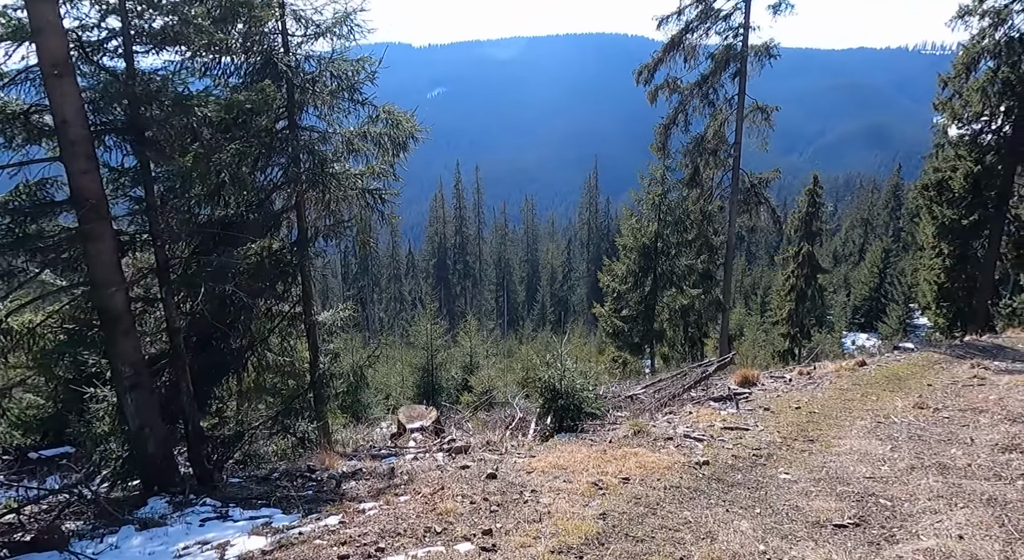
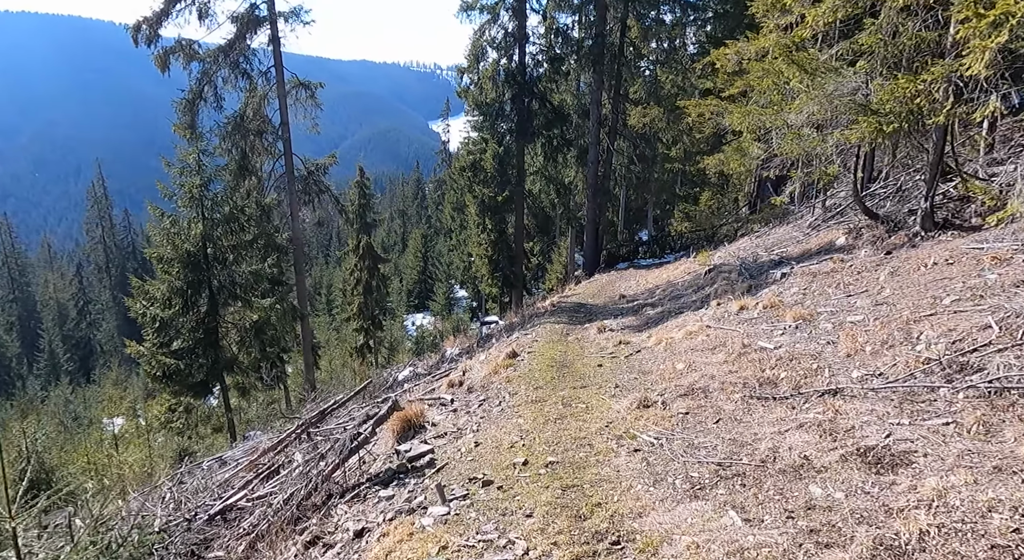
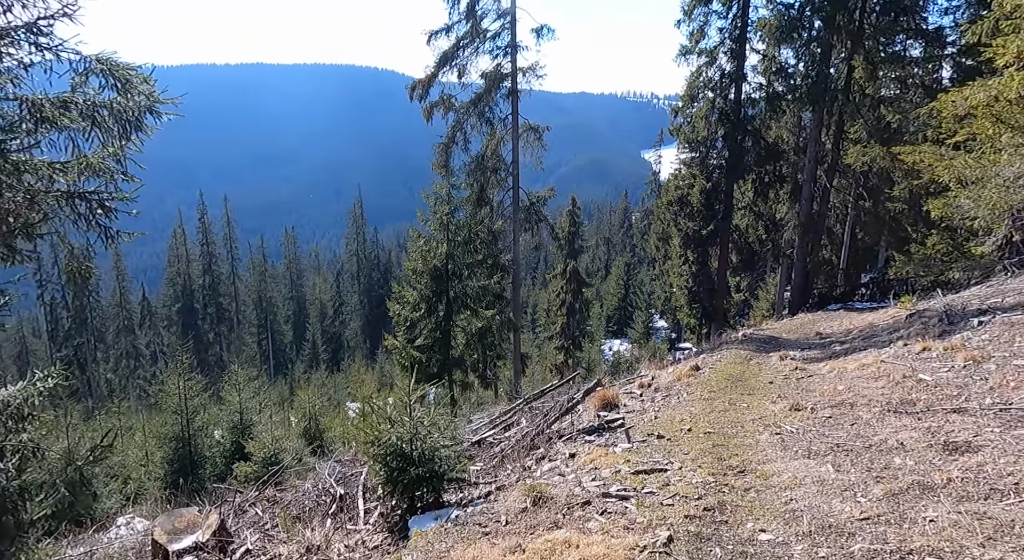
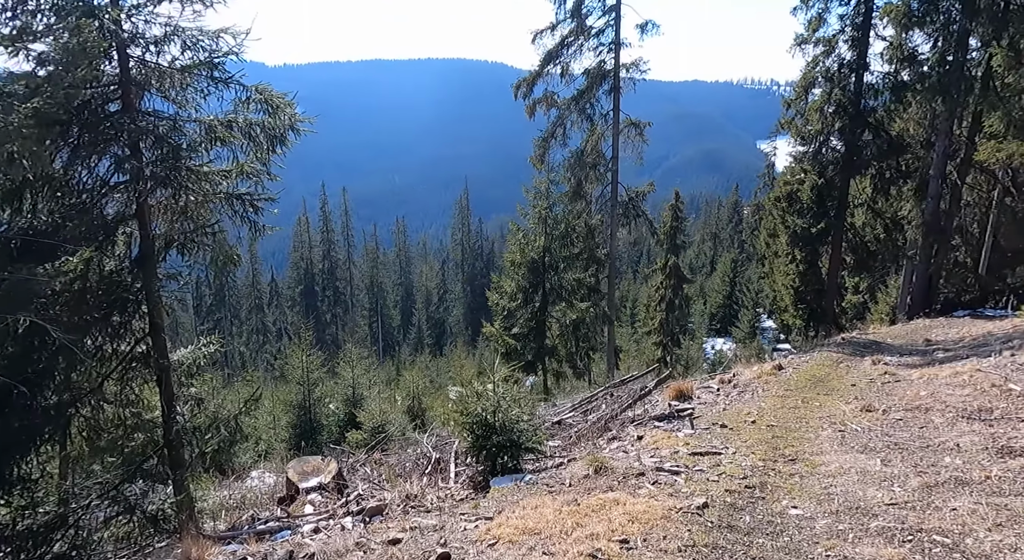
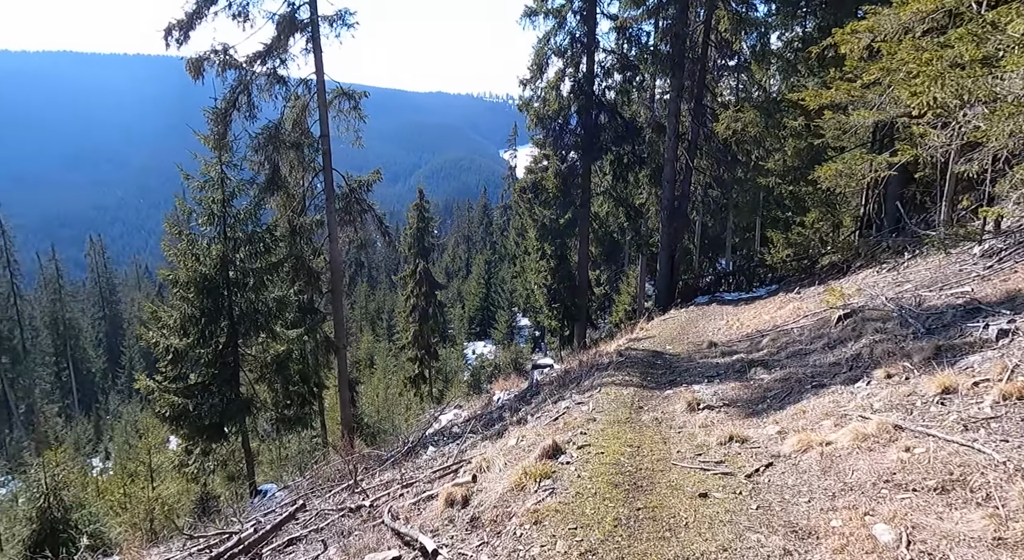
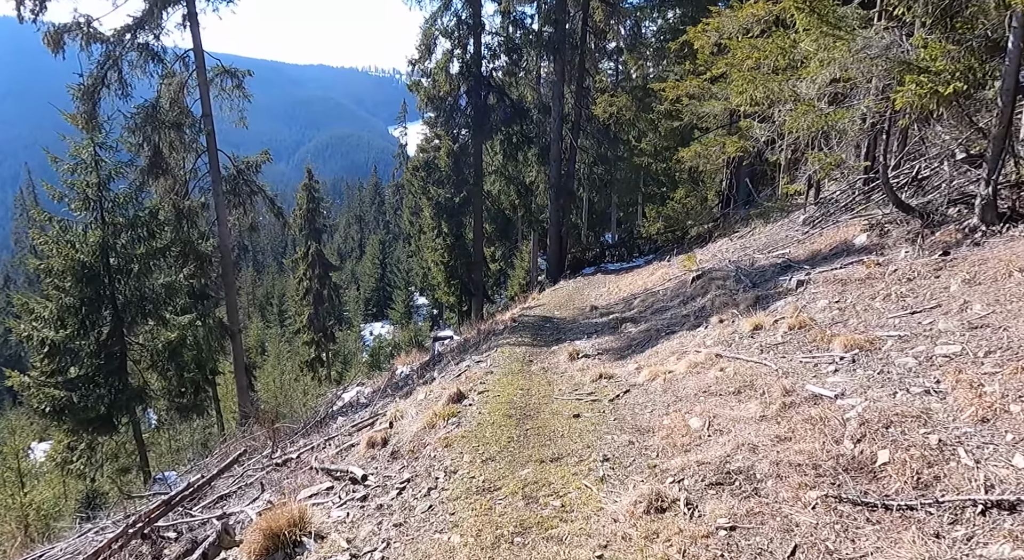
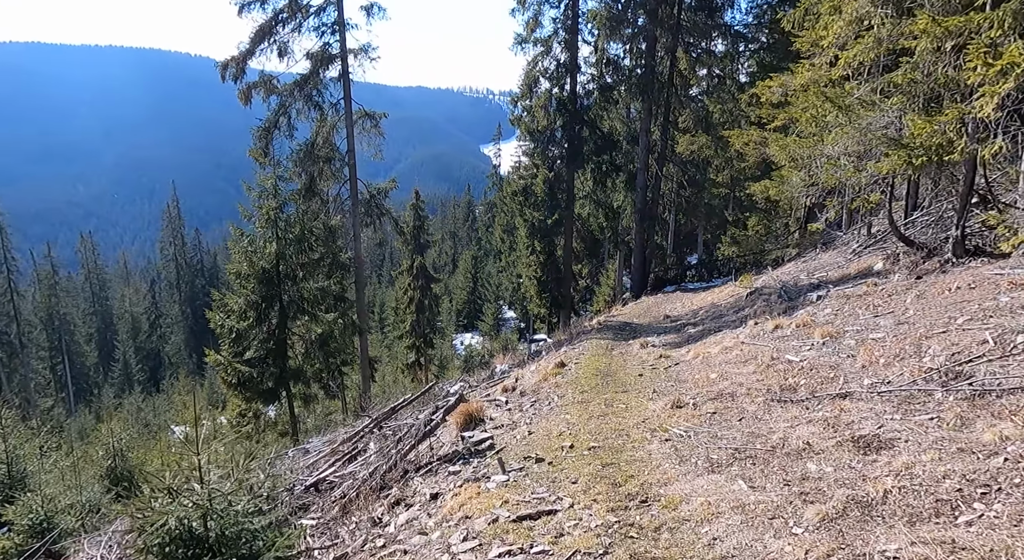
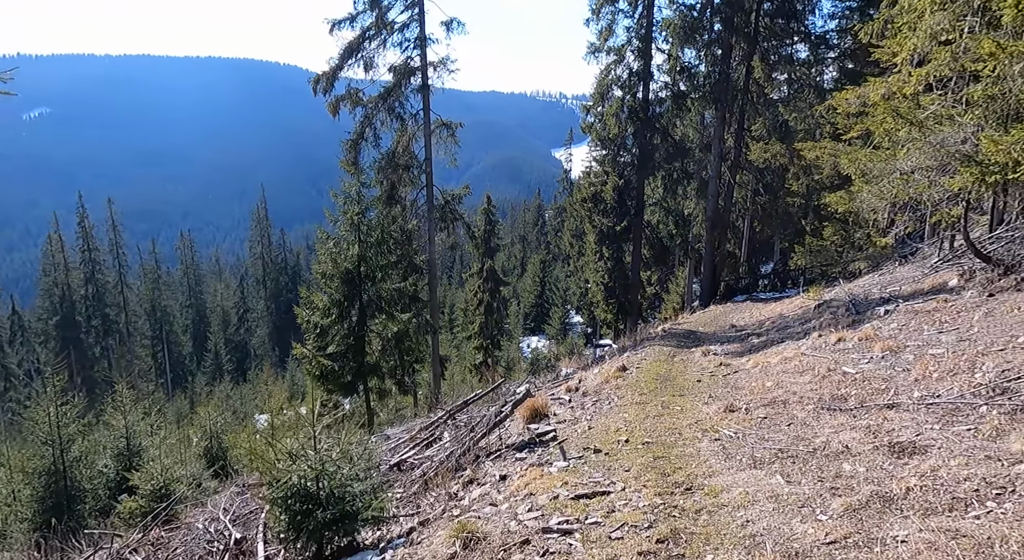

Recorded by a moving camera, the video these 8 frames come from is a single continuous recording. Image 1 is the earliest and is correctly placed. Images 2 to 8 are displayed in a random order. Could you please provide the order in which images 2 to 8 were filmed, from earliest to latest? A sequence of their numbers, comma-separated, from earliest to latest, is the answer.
4, 3, 8, 7, 2, 6, 5
